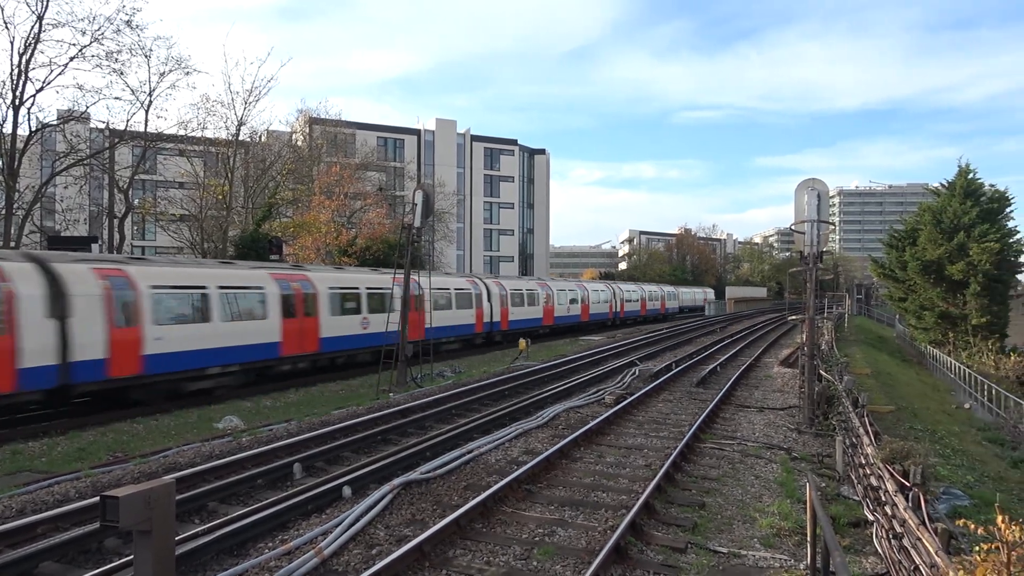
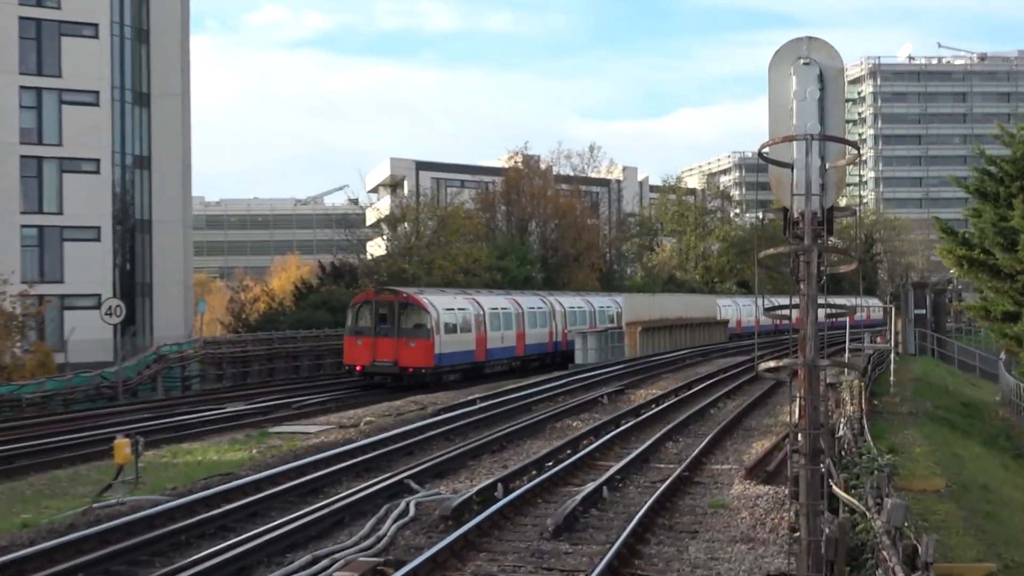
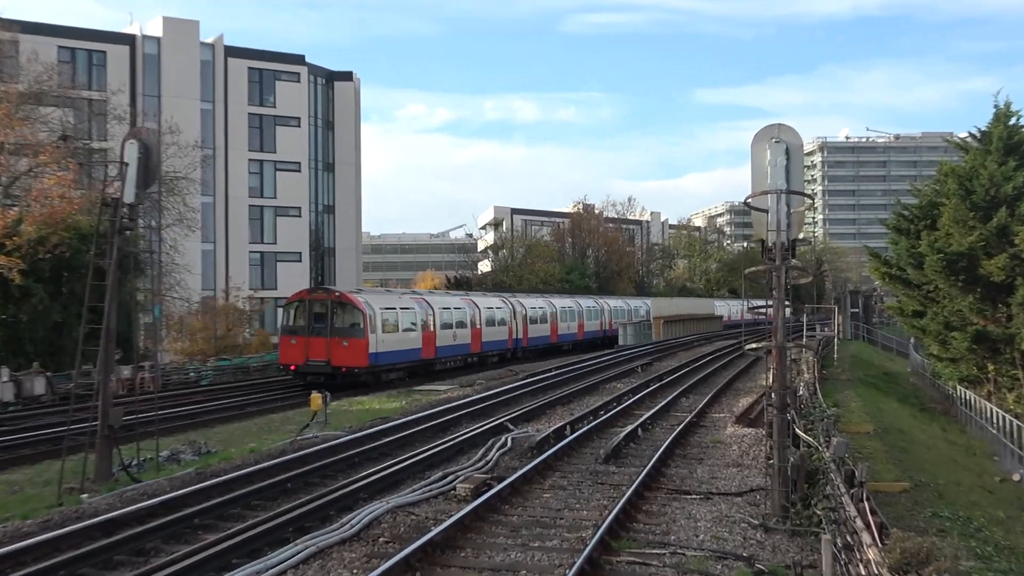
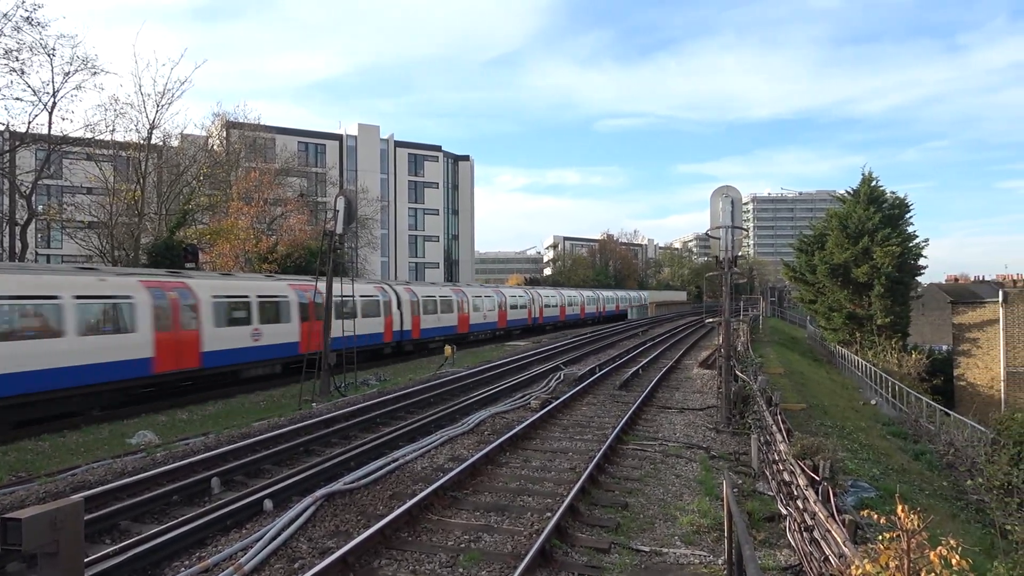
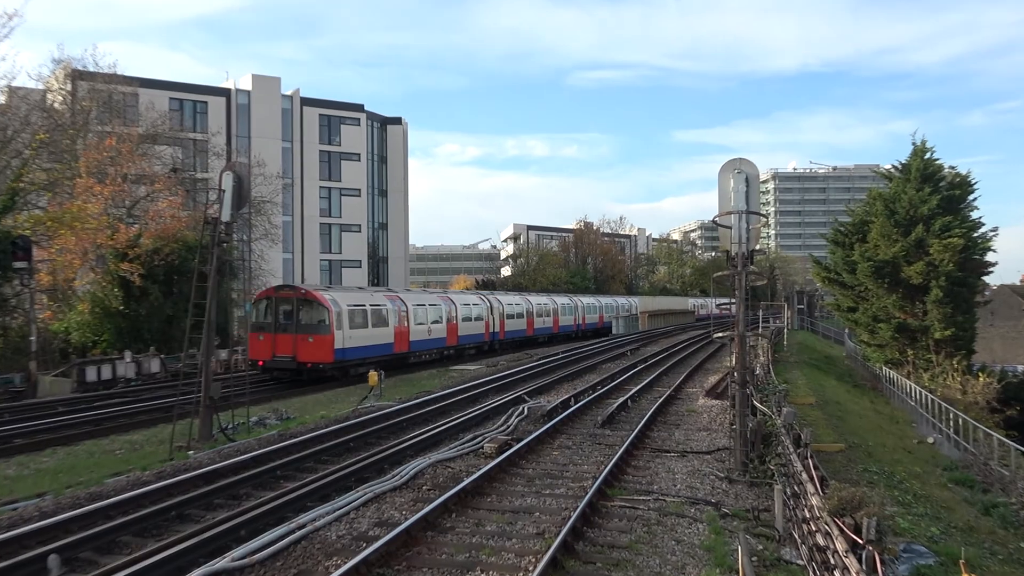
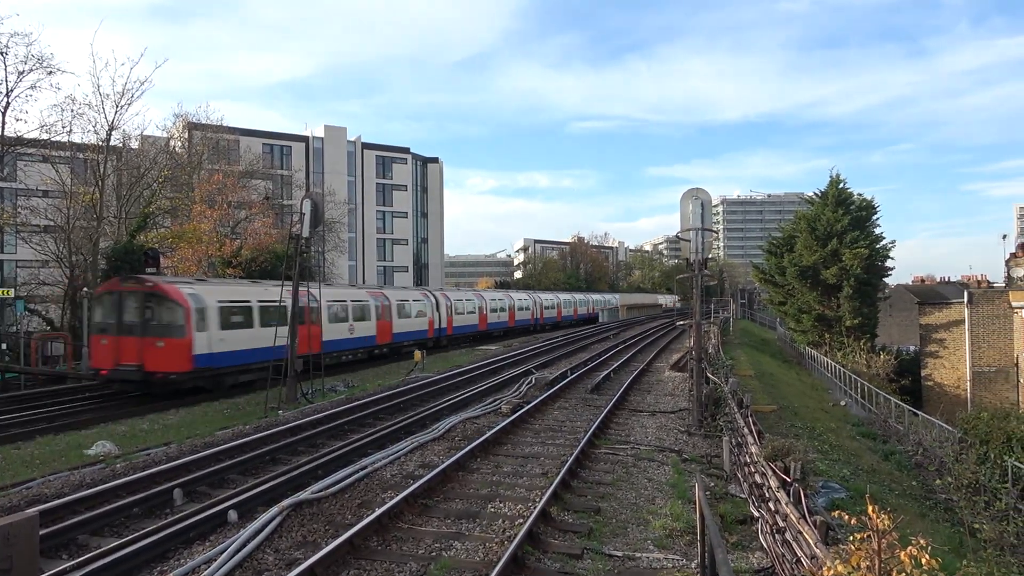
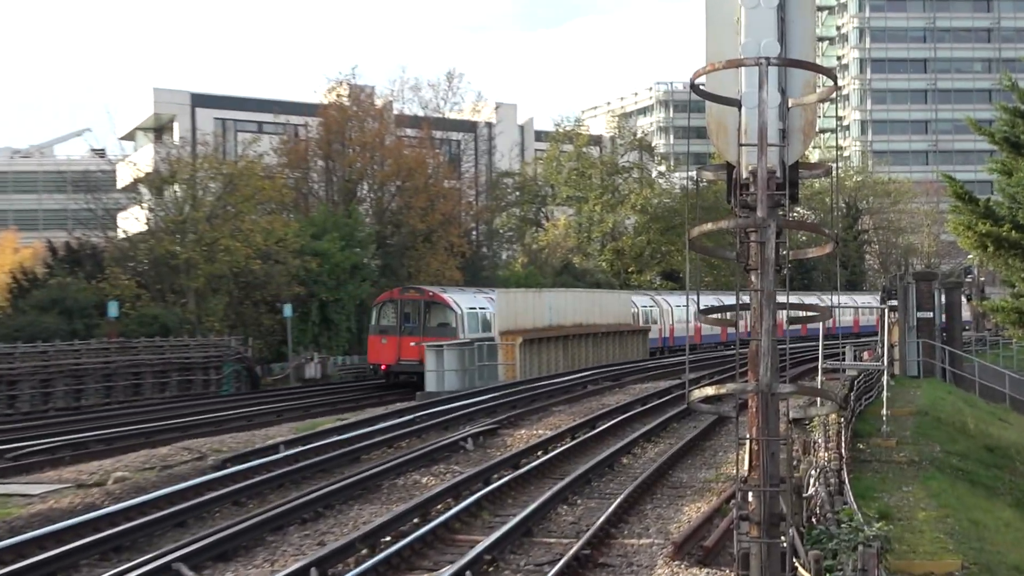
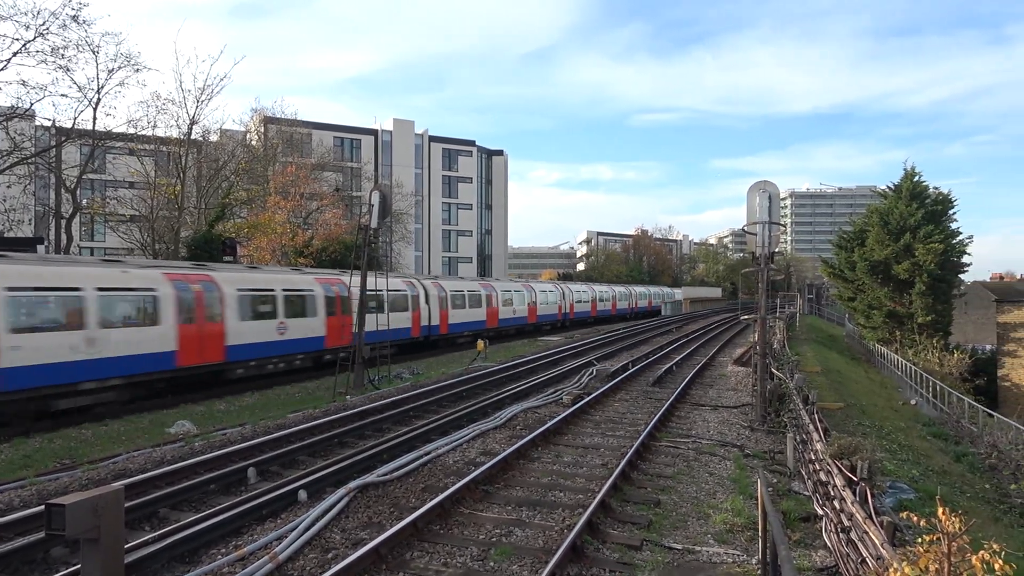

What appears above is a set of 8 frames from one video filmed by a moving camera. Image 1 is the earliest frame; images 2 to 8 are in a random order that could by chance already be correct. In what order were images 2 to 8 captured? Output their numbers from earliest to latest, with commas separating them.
8, 4, 6, 5, 3, 2, 7
